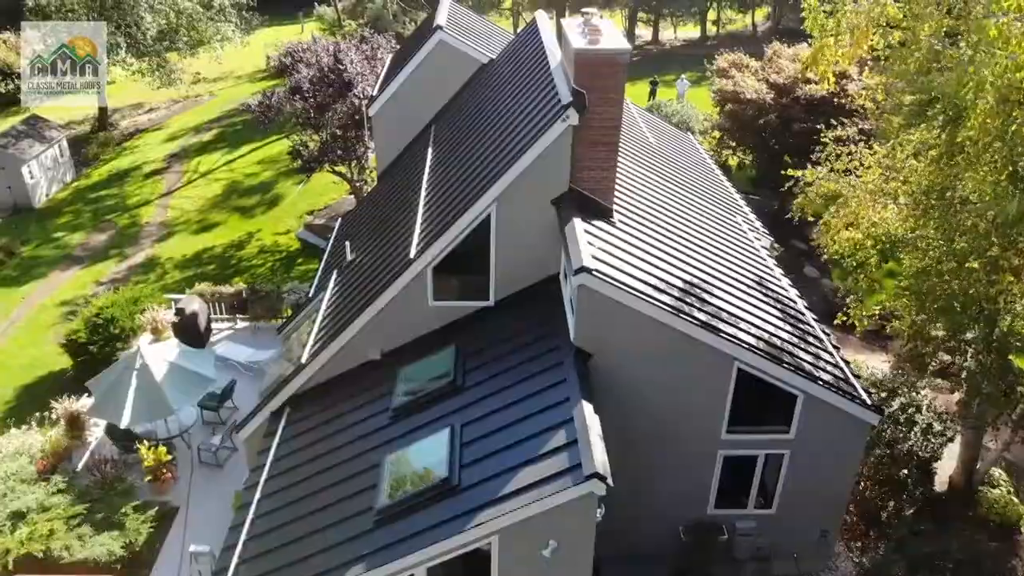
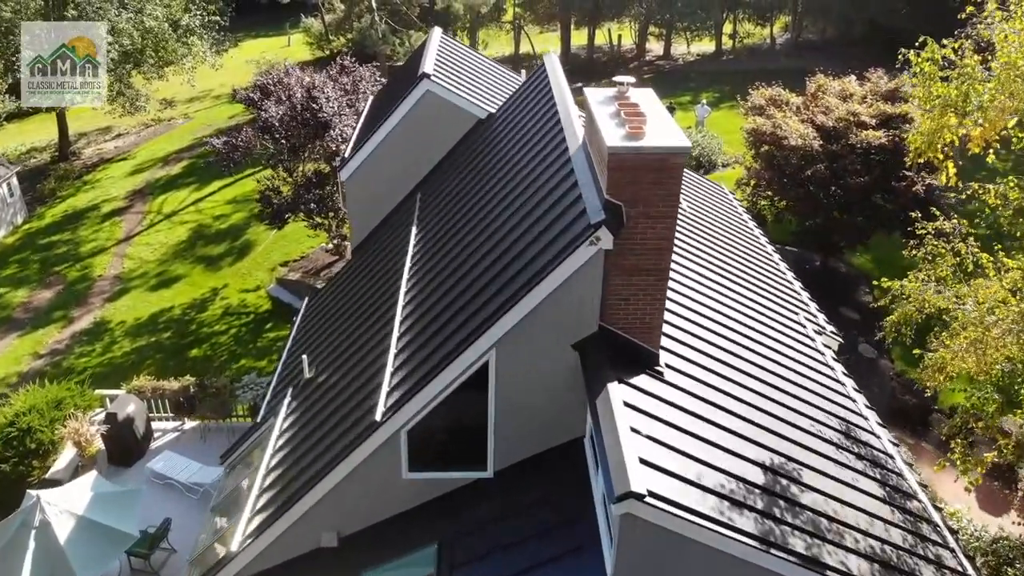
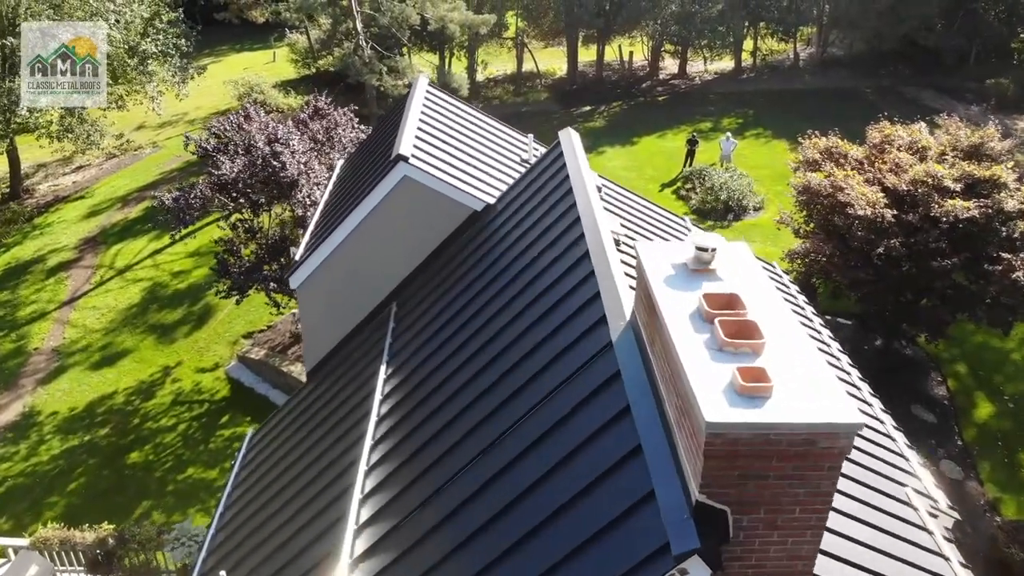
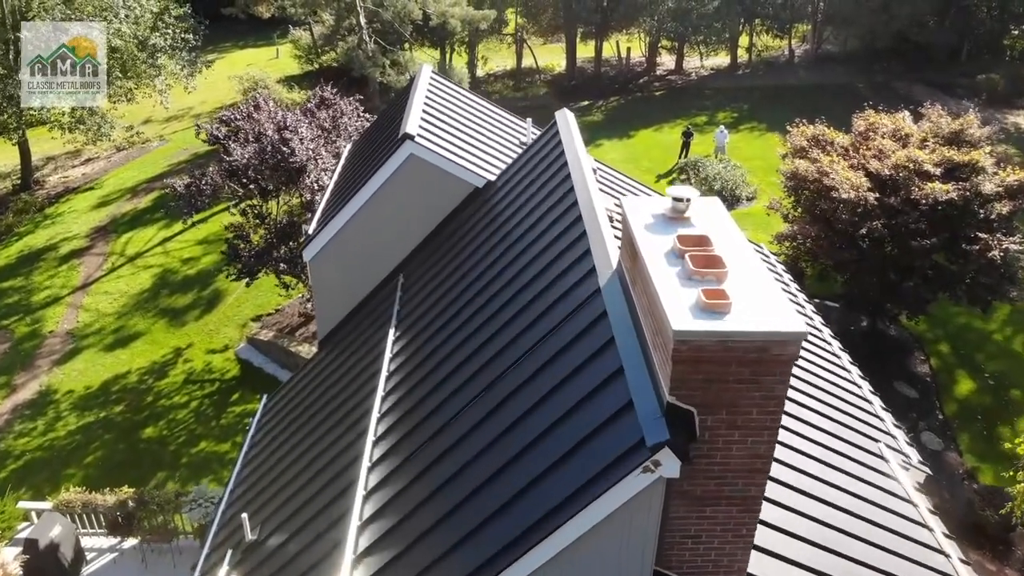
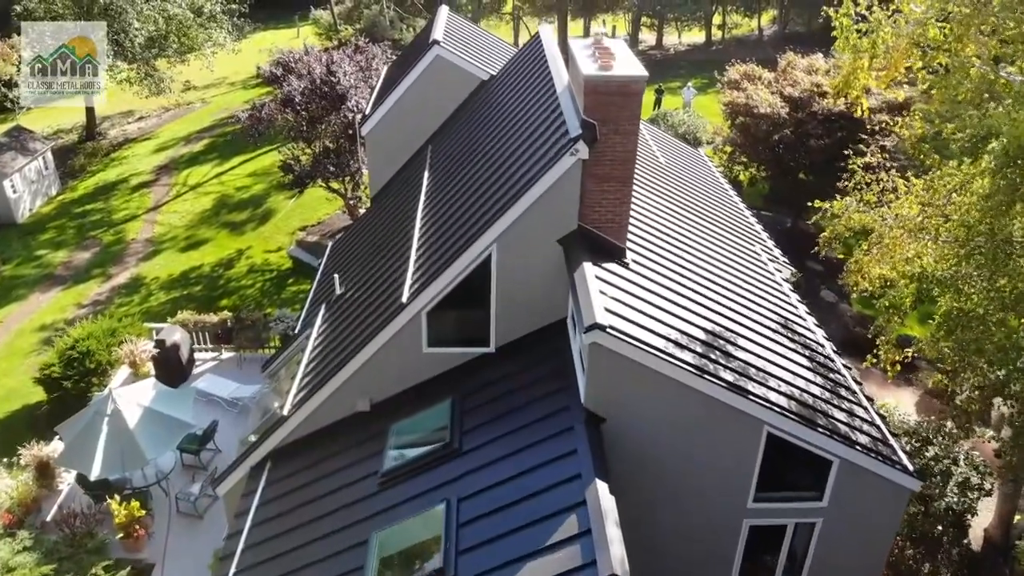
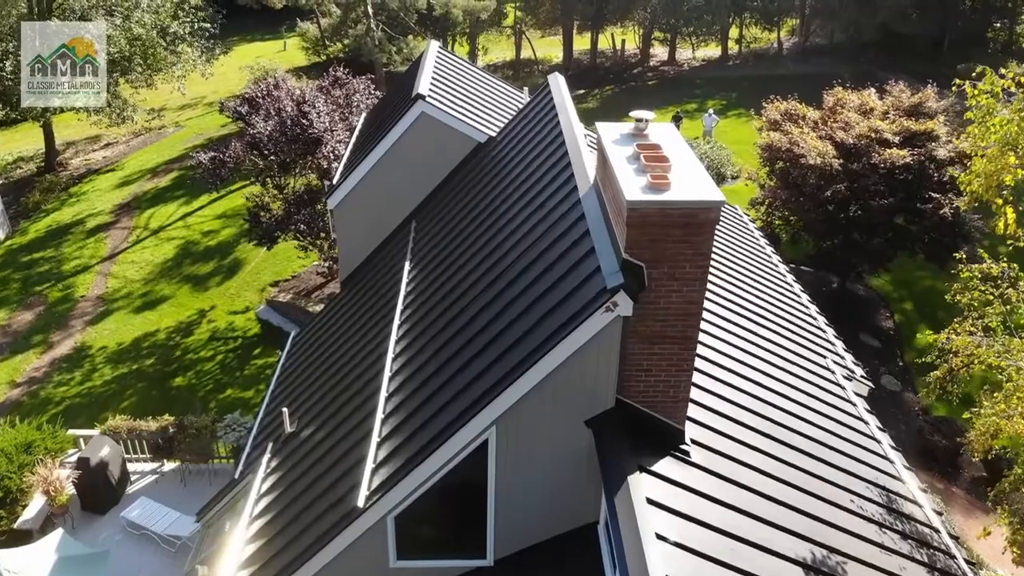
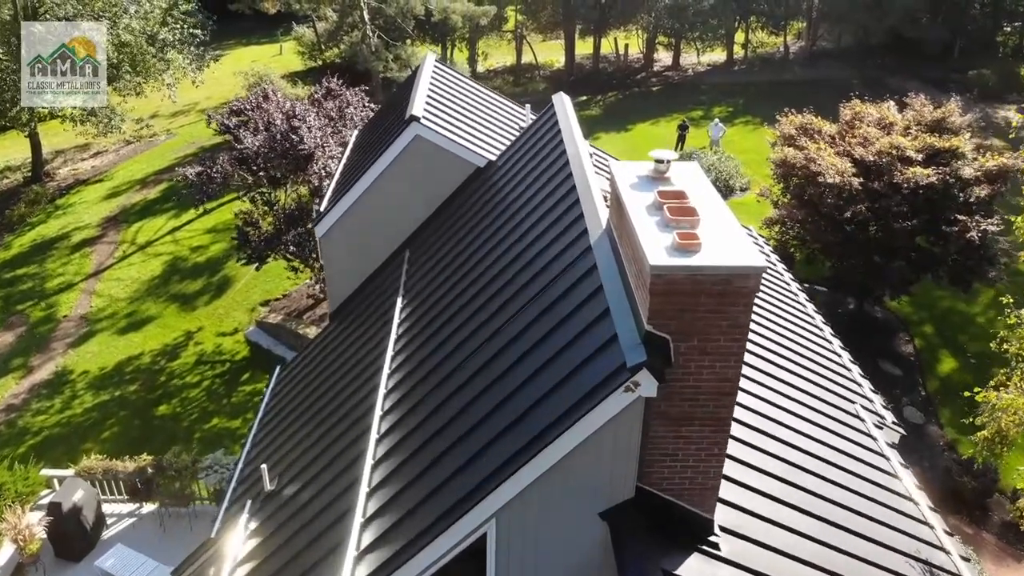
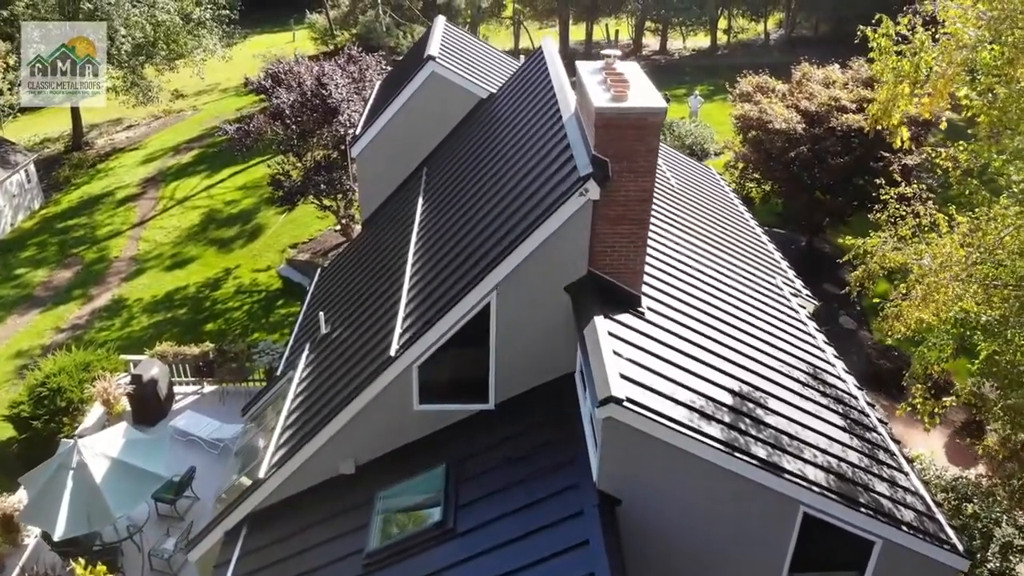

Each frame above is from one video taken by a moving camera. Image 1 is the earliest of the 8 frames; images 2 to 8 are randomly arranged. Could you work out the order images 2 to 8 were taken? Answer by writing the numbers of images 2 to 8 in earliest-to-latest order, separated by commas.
5, 8, 2, 6, 7, 4, 3
